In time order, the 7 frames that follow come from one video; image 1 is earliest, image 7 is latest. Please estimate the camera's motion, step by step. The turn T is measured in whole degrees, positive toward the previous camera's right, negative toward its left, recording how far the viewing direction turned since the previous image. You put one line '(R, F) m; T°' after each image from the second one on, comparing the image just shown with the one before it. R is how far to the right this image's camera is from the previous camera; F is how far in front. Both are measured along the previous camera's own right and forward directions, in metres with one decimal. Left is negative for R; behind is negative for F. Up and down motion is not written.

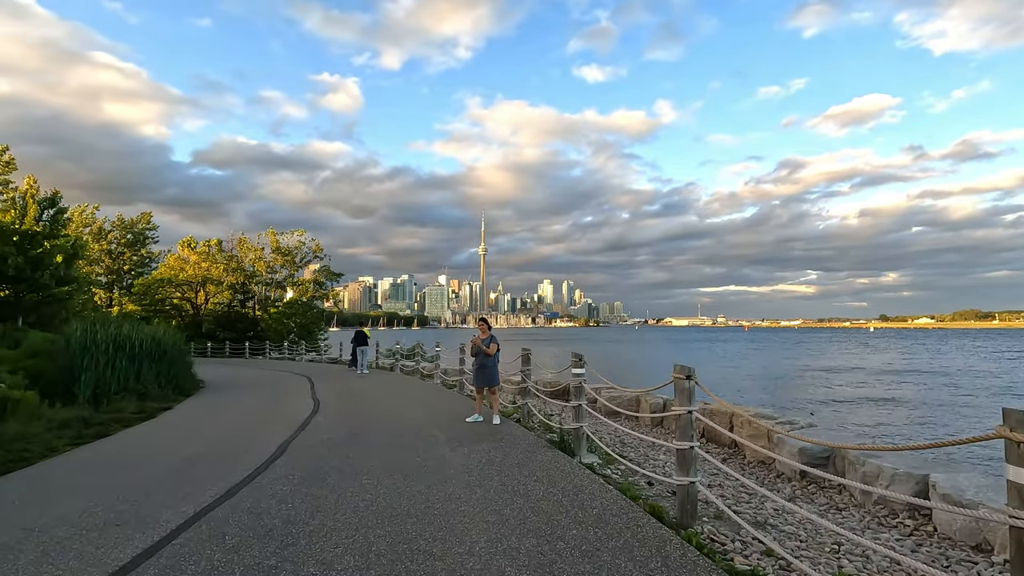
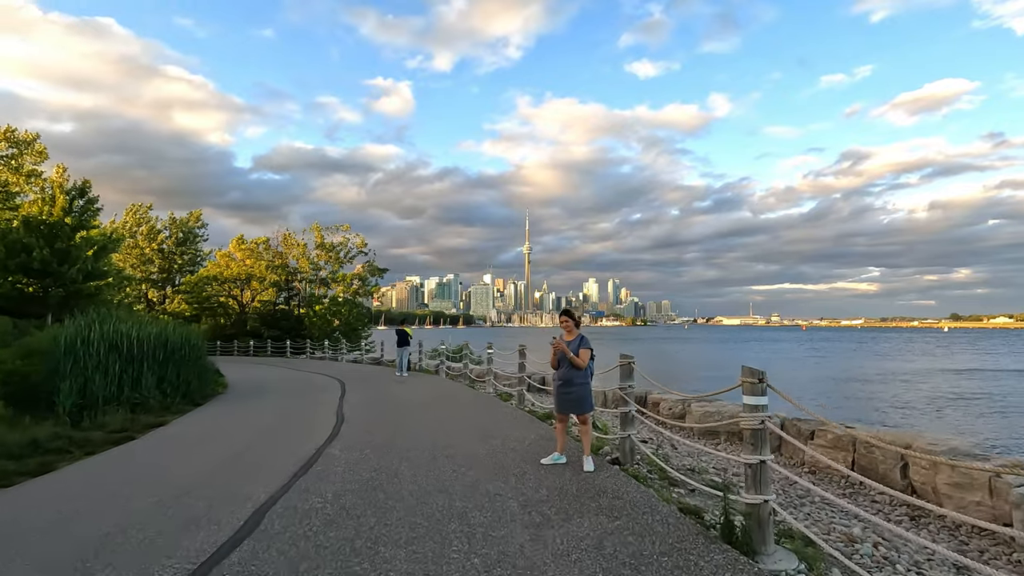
(-0.5, +3.3) m; -4°
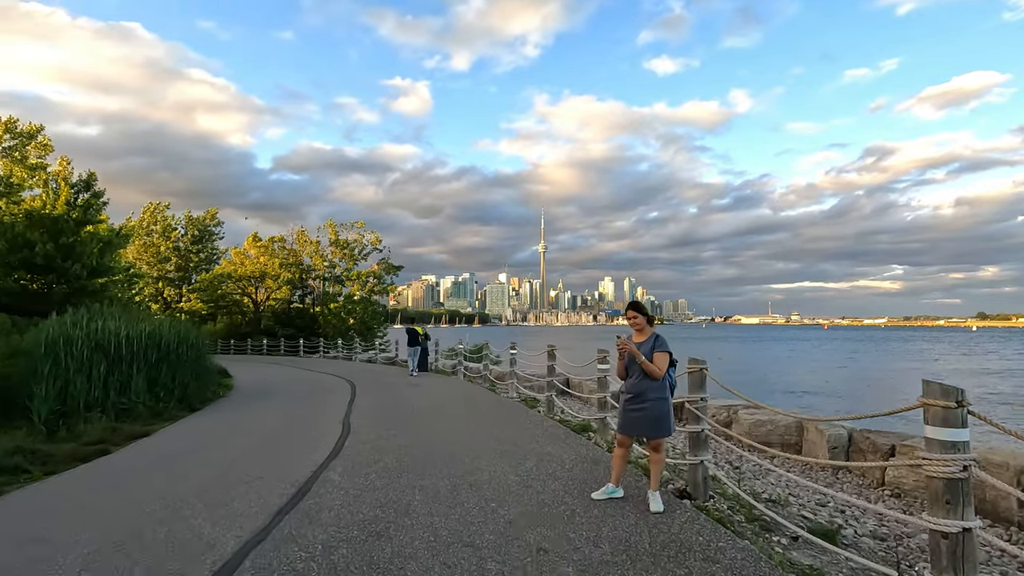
(-0.2, +1.5) m; -1°
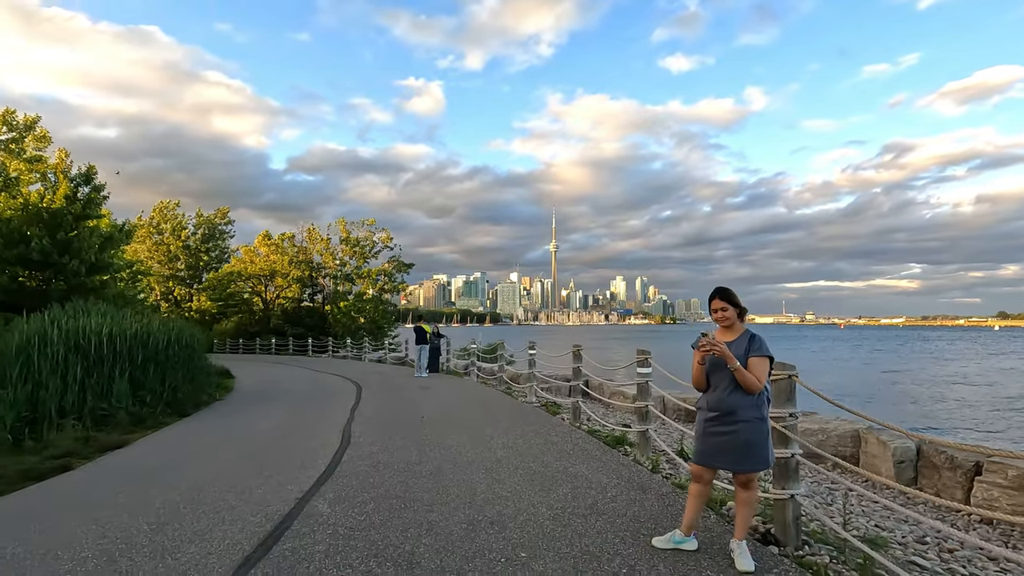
(-0.1, +1.3) m; -1°
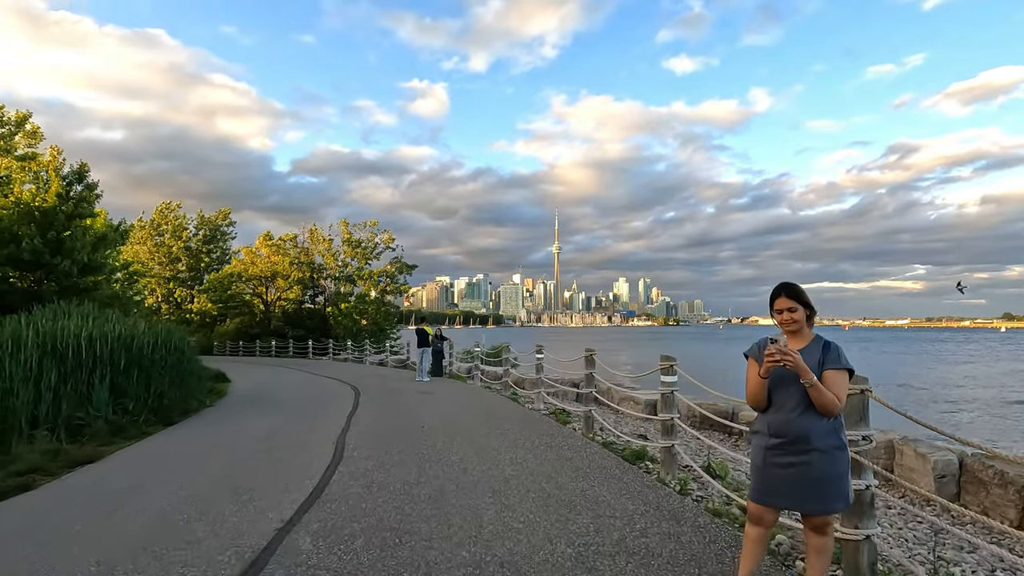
(-0.1, +0.8) m; 0°
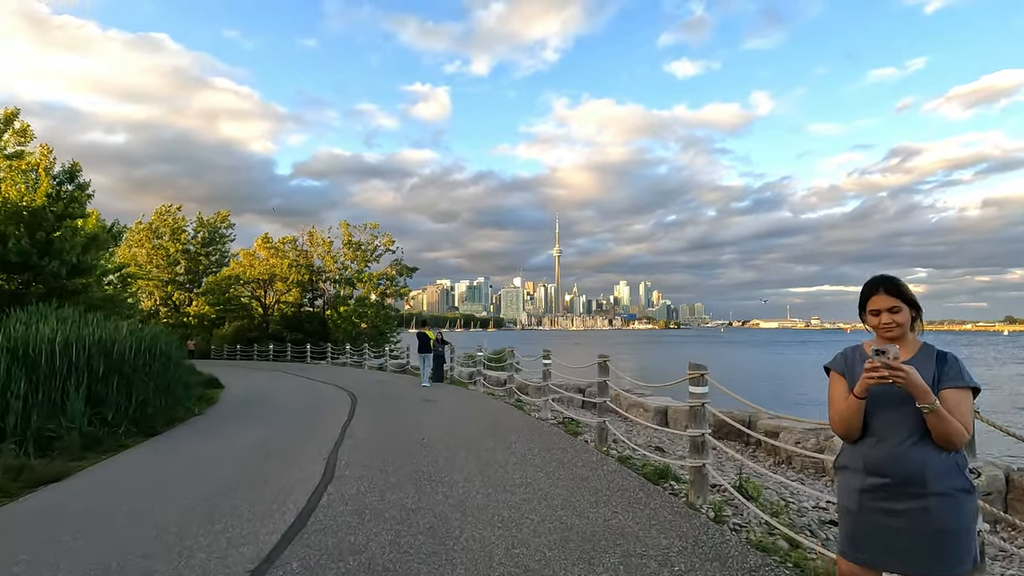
(-0.1, +0.8) m; 0°
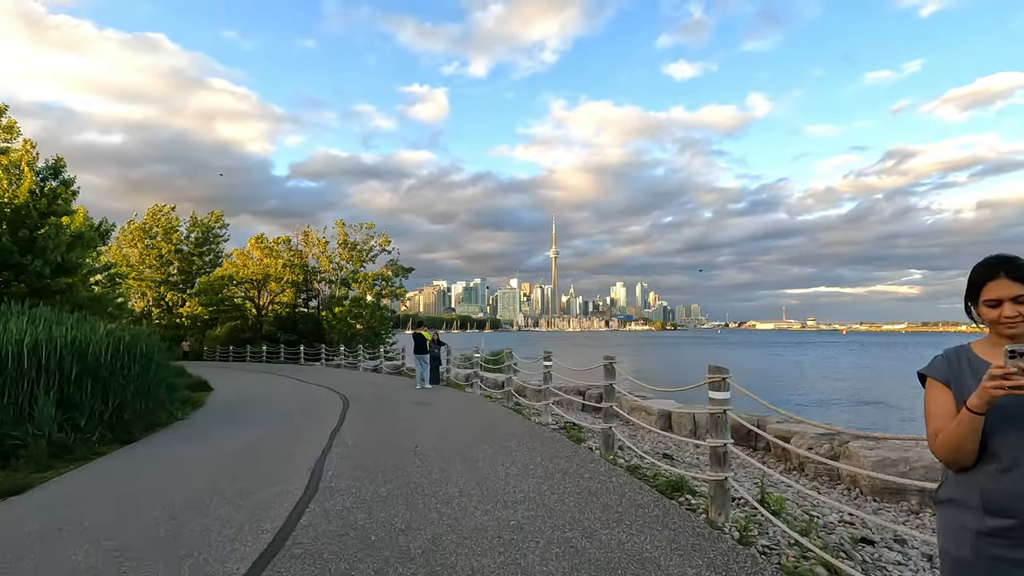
(0.0, +0.6) m; 0°
